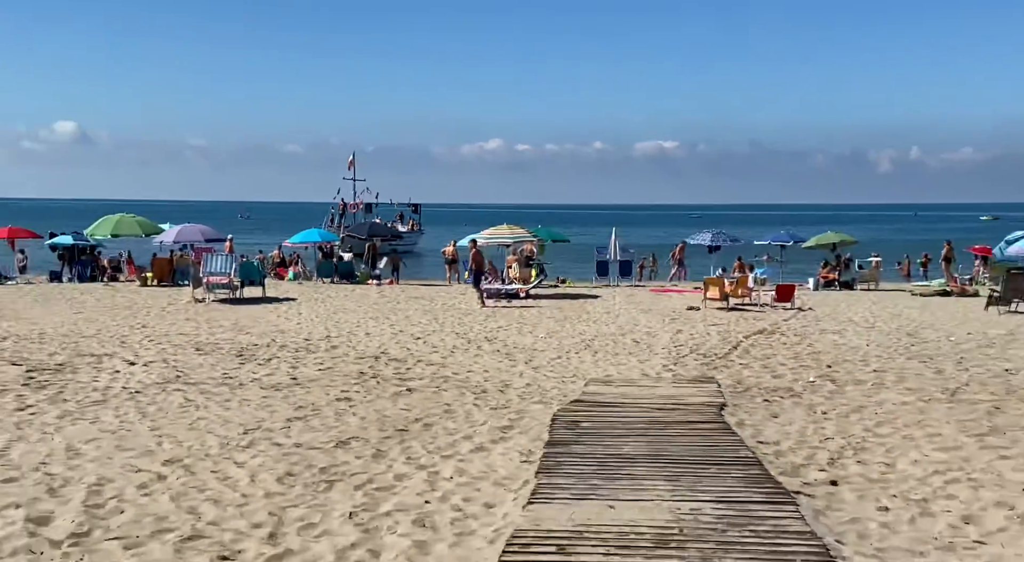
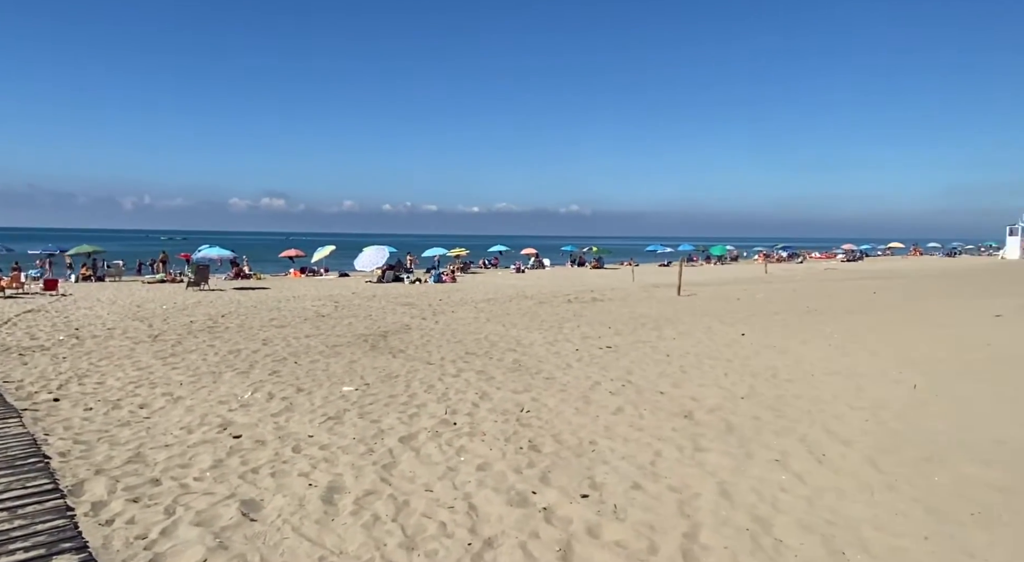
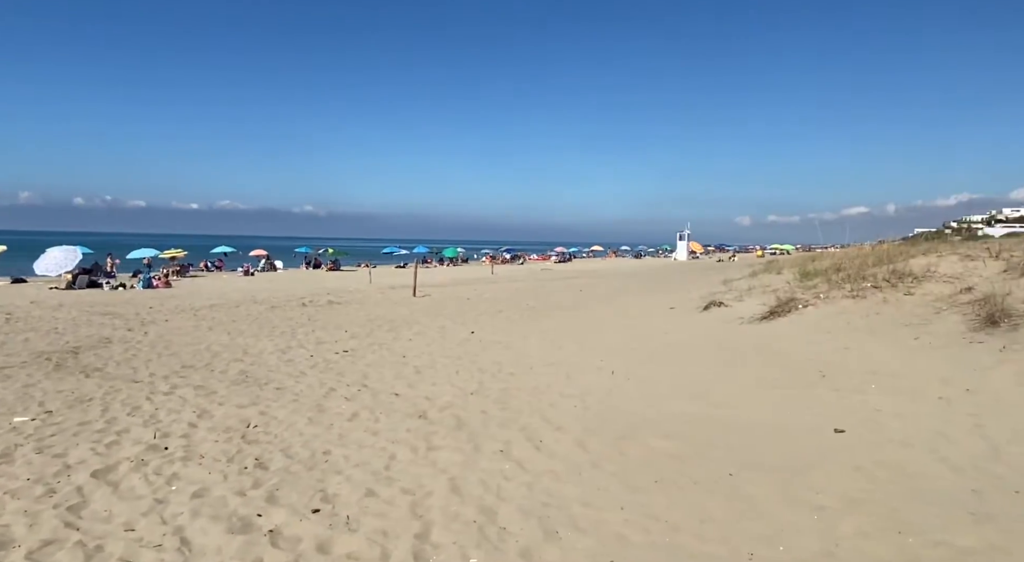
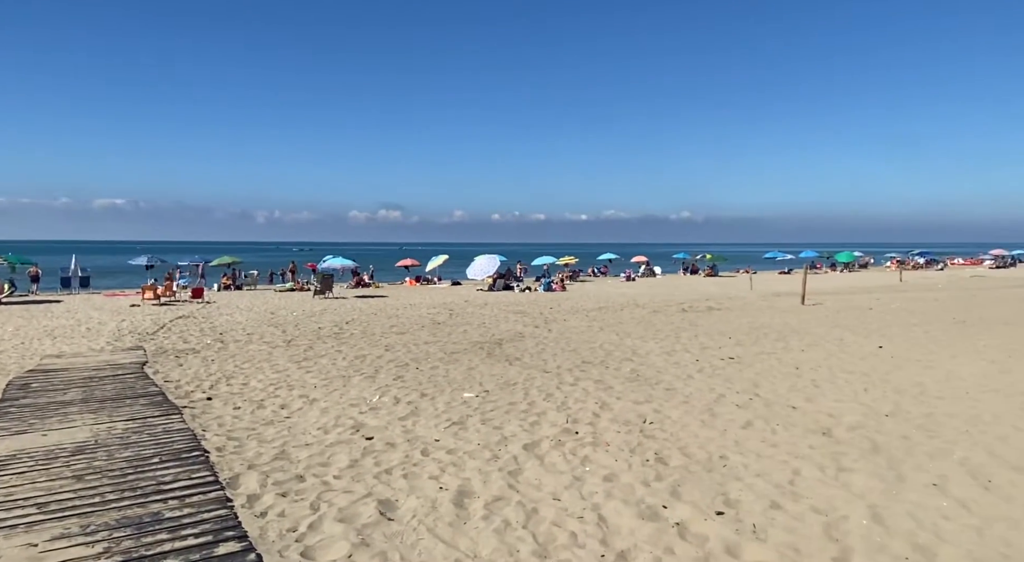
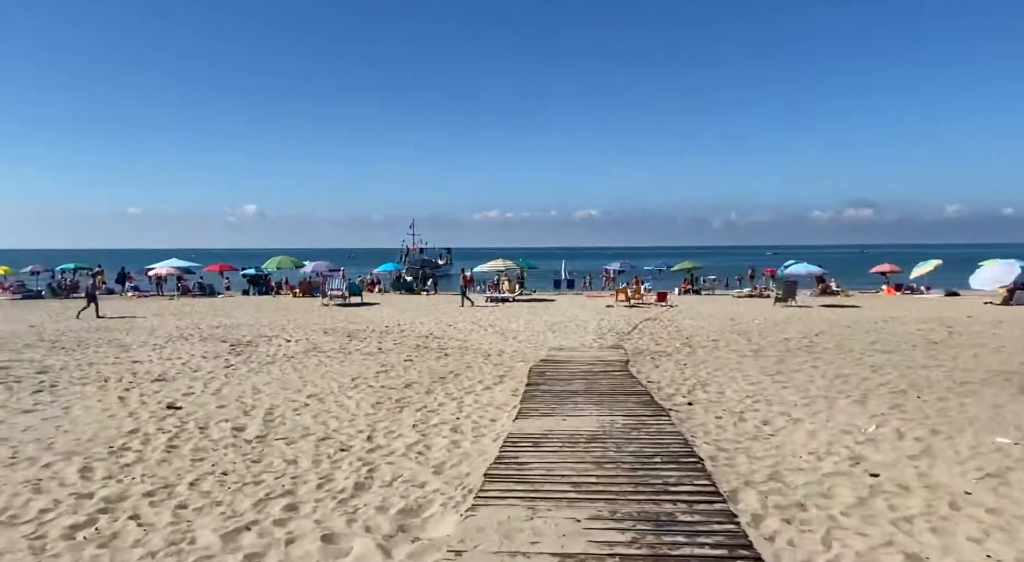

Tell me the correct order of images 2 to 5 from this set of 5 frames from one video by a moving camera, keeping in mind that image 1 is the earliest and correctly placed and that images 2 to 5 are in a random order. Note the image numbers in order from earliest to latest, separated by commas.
5, 4, 2, 3
